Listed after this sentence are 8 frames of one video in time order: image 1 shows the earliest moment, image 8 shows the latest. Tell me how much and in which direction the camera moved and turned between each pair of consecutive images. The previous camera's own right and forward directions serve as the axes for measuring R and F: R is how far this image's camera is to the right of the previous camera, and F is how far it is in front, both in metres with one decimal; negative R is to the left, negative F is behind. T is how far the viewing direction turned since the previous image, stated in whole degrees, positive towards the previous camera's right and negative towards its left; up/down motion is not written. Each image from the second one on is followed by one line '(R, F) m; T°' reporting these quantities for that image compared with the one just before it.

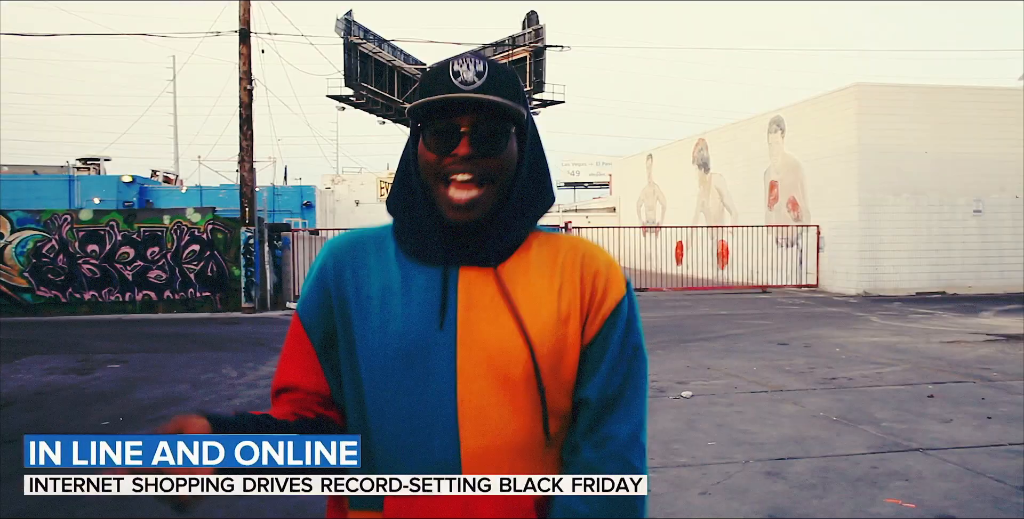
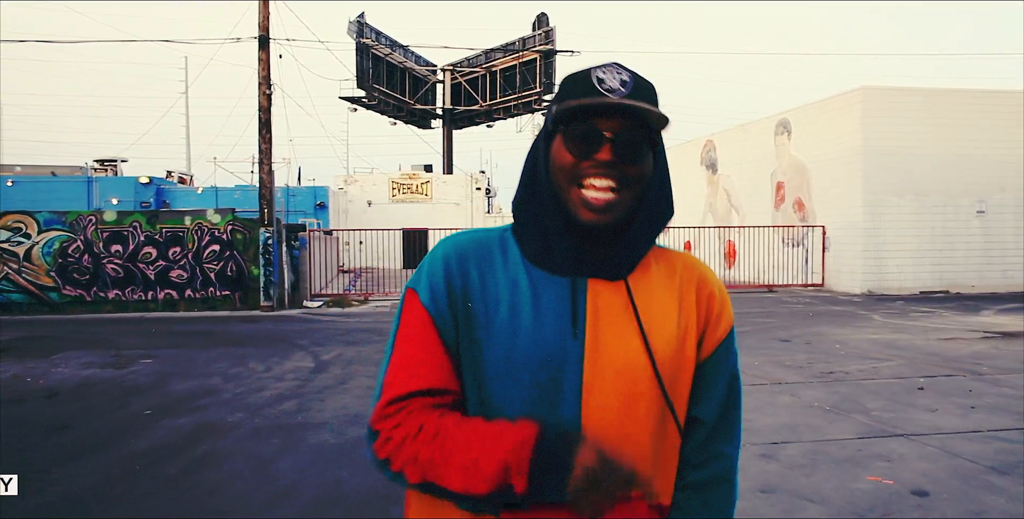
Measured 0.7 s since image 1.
(0.0, -0.4) m; -1°
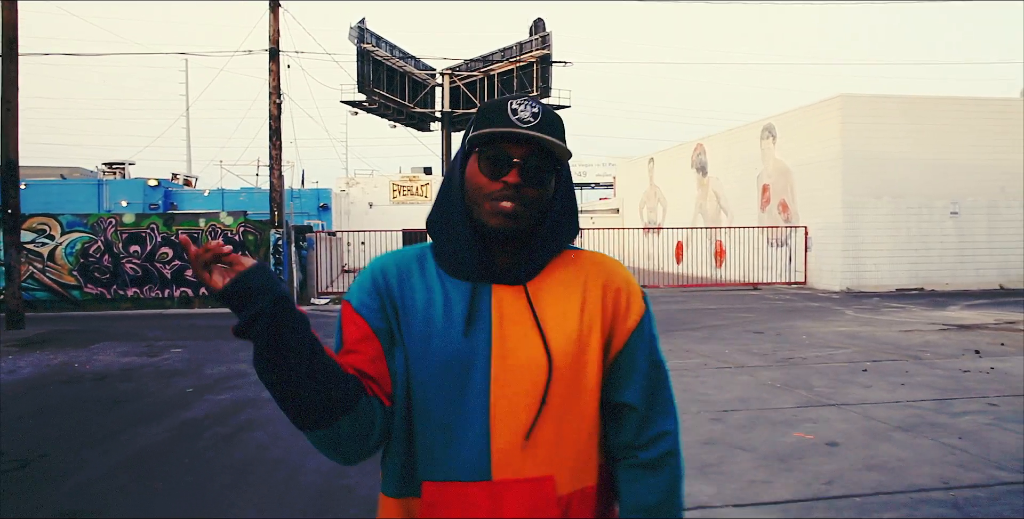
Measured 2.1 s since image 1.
(+0.1, -0.9) m; 0°
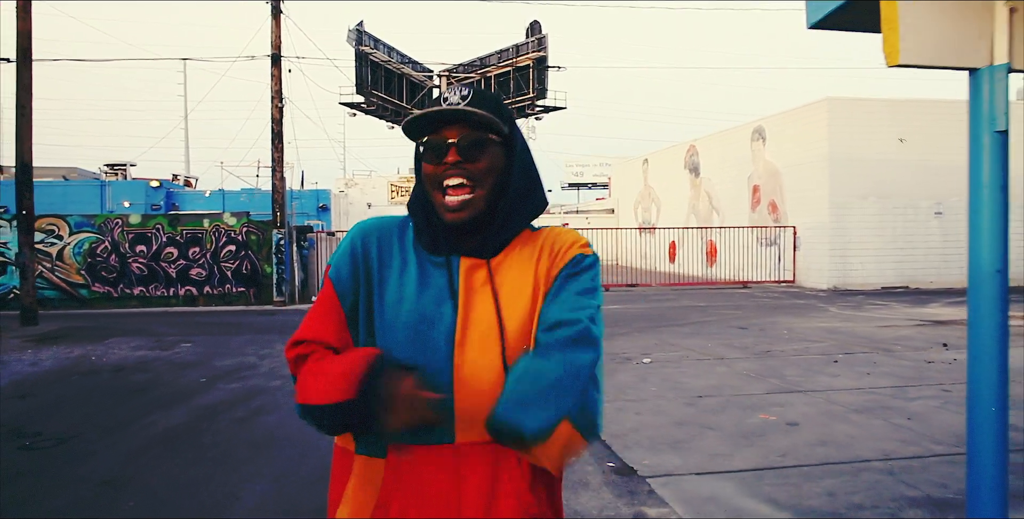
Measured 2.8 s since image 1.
(+0.1, -0.5) m; 0°
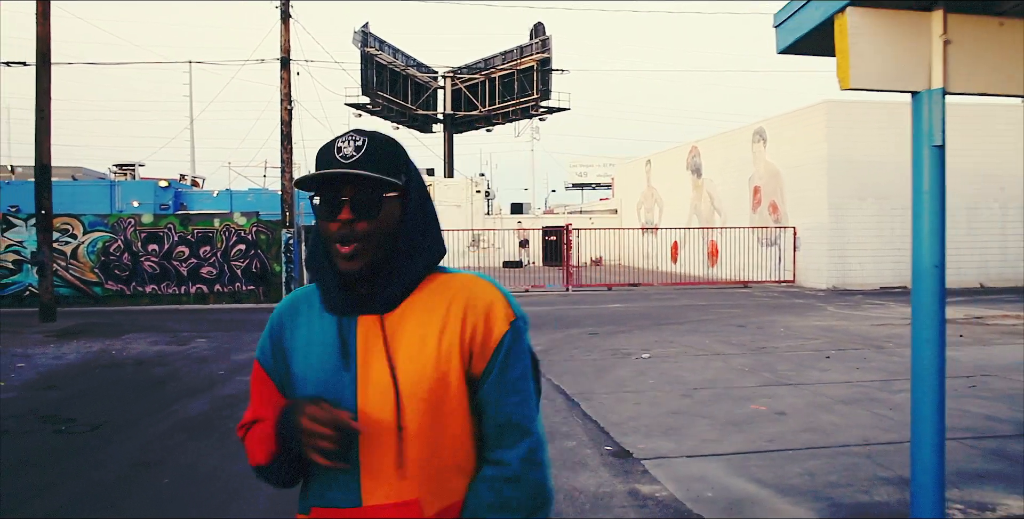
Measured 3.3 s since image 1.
(0.0, -0.3) m; 0°
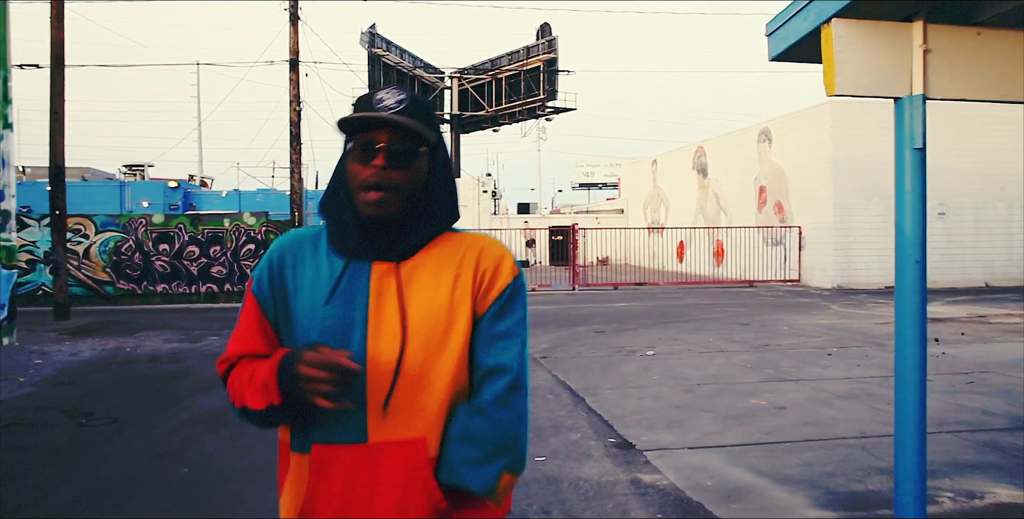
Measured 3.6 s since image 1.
(0.0, -0.2) m; -1°
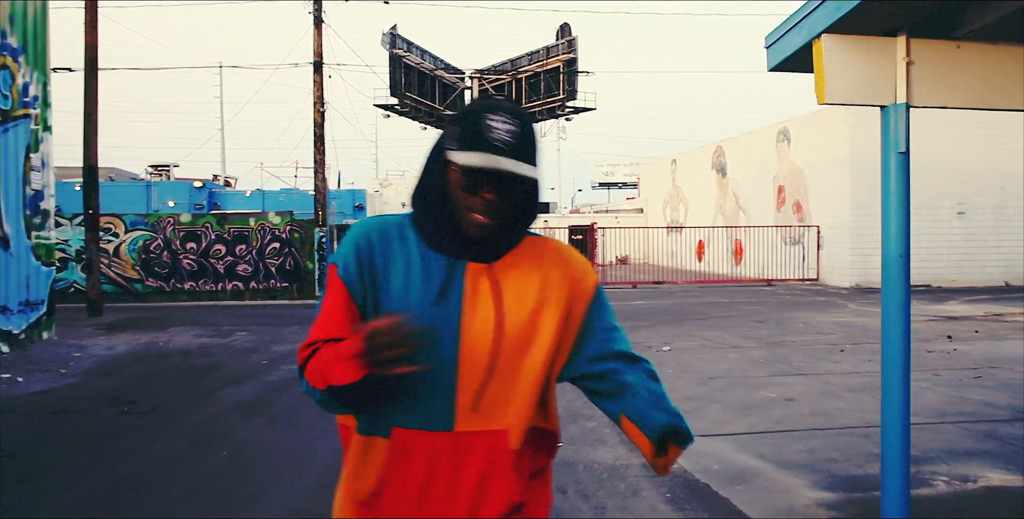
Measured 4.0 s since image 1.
(0.0, -0.3) m; -2°
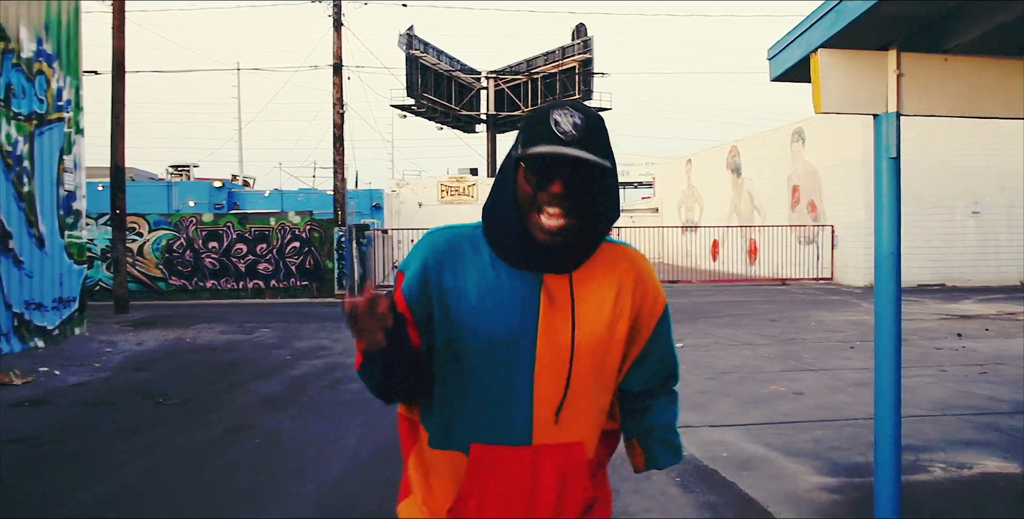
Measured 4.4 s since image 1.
(0.0, -0.2) m; -1°
